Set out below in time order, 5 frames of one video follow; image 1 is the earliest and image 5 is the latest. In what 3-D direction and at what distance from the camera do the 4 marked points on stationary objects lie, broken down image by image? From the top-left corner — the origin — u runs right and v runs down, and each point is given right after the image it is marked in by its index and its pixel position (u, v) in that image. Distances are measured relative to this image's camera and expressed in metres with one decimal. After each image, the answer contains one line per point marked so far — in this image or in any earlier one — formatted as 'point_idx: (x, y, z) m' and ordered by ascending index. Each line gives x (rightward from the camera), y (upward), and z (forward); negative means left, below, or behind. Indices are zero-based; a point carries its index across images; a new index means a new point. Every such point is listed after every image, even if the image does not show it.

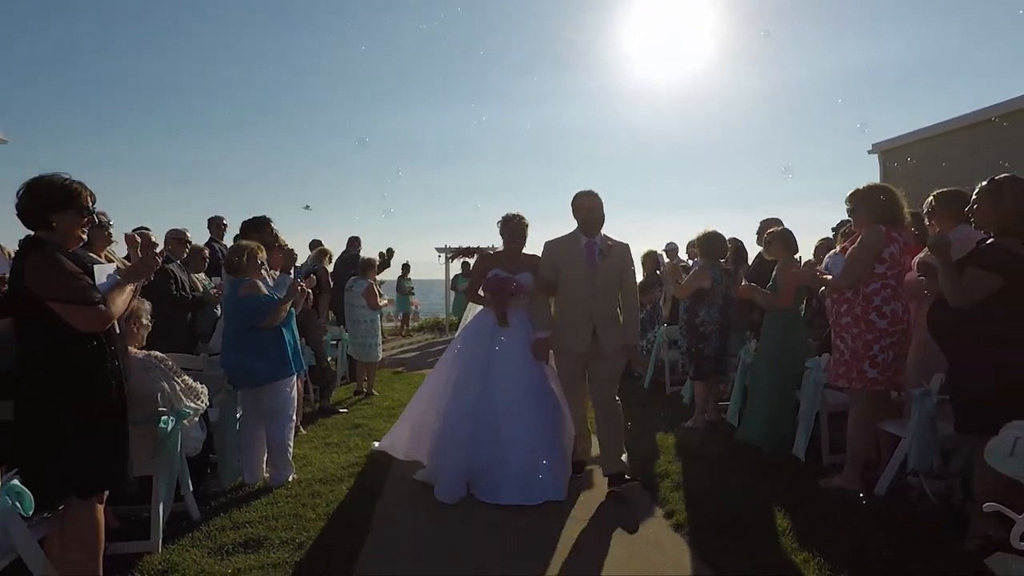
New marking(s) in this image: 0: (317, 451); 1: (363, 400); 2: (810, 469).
0: (-1.4, -1.2, +4.4) m
1: (-1.6, -1.2, +6.2) m
2: (+1.9, -1.2, +3.8) m
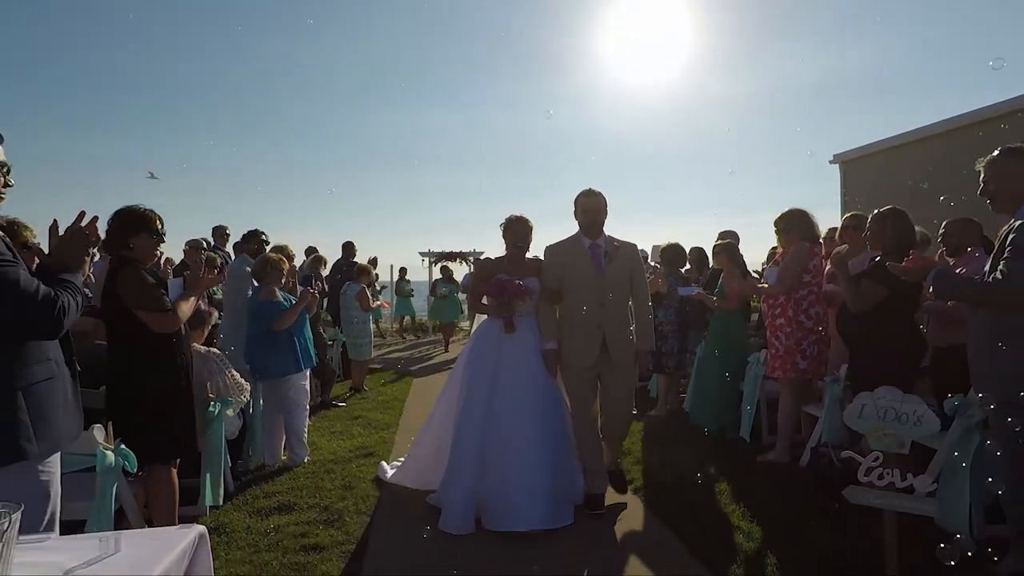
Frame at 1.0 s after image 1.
0: (-1.6, -1.3, +4.9) m
1: (-1.8, -1.2, +6.8) m
2: (+1.8, -1.2, +4.5) m
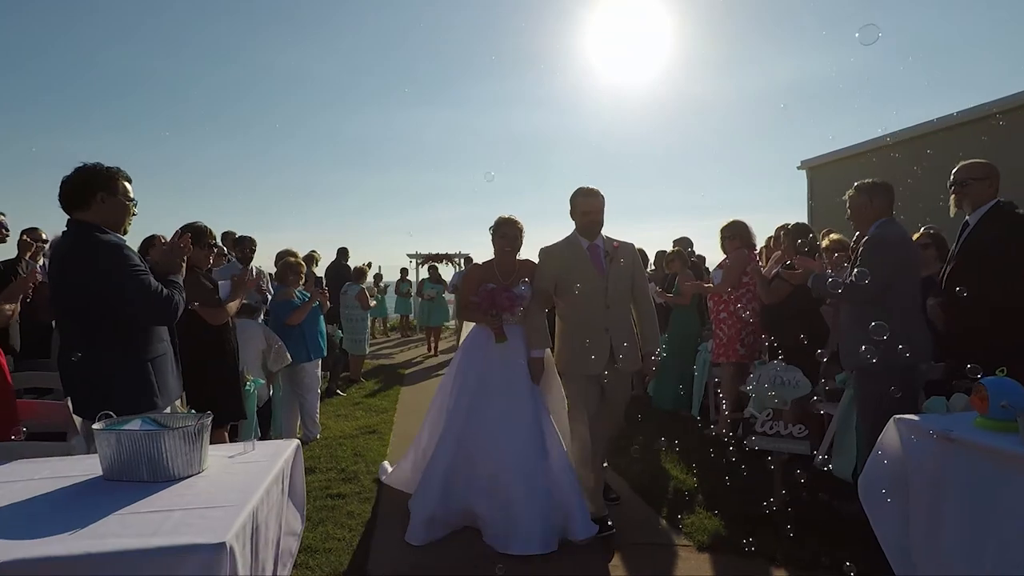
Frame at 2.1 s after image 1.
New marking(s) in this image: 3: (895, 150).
0: (-1.7, -1.3, +5.6) m
1: (-2.0, -1.2, +7.5) m
2: (+1.7, -1.2, +5.3) m
3: (+7.4, +2.7, +11.4) m
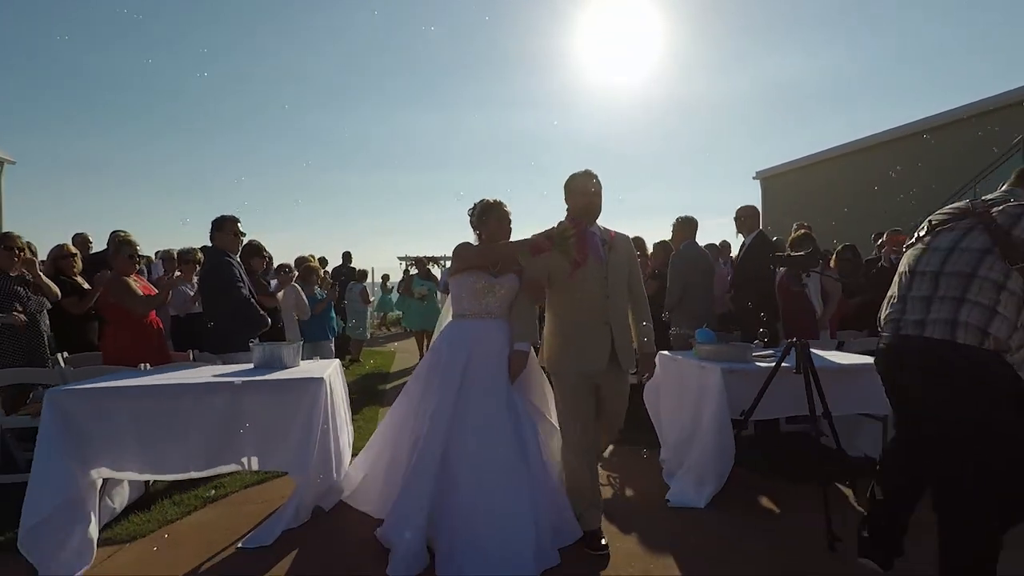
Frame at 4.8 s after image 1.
0: (-2.2, -1.2, +7.5) m
1: (-2.4, -1.2, +9.4) m
2: (+1.2, -1.2, +7.2) m
3: (+6.9, +2.7, +13.4) m
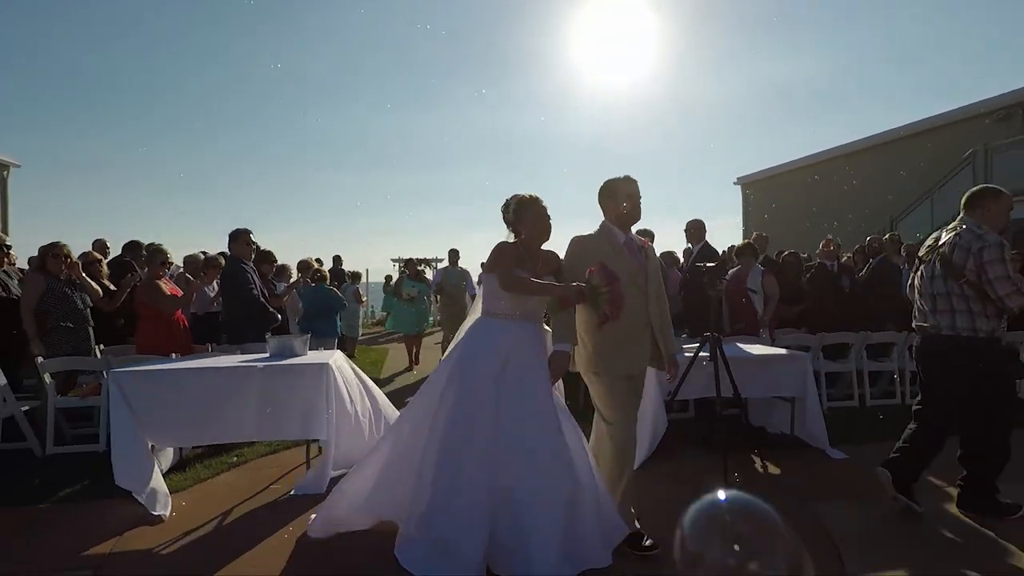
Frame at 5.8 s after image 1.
0: (-2.4, -1.2, +8.3) m
1: (-2.7, -1.2, +10.1) m
2: (+1.0, -1.2, +8.0) m
3: (+6.6, +2.7, +14.2) m
